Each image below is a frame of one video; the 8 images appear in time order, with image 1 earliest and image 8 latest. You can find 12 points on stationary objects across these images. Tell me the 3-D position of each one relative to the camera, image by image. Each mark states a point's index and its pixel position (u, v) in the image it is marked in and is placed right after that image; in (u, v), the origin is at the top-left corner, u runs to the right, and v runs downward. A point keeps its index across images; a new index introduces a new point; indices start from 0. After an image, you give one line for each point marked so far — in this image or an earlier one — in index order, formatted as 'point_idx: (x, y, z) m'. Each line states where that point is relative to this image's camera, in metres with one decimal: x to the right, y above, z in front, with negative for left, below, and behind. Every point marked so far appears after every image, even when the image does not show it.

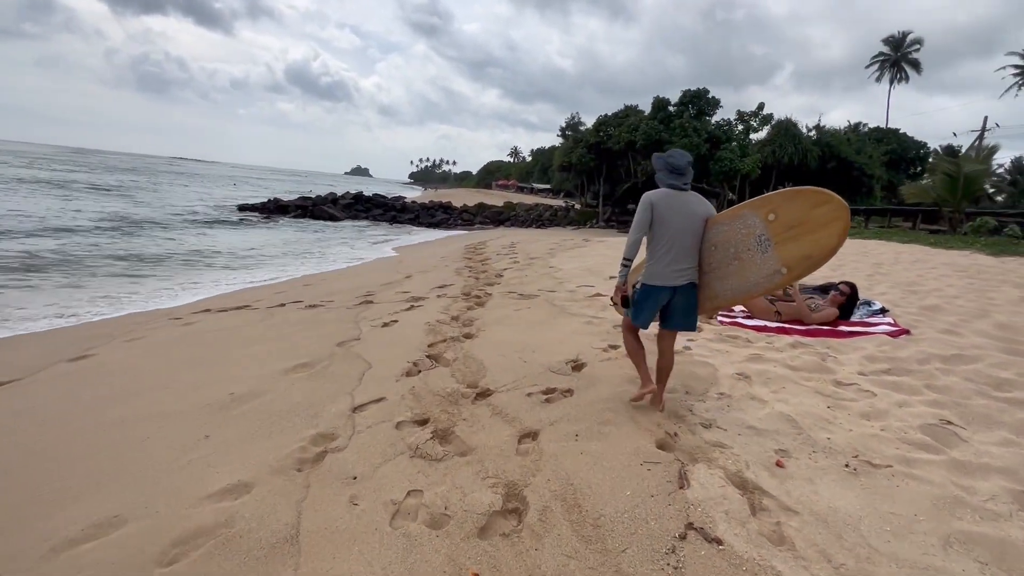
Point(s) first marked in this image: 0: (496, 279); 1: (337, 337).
0: (-0.2, +0.1, +6.8) m
1: (-1.7, -0.5, +4.5) m
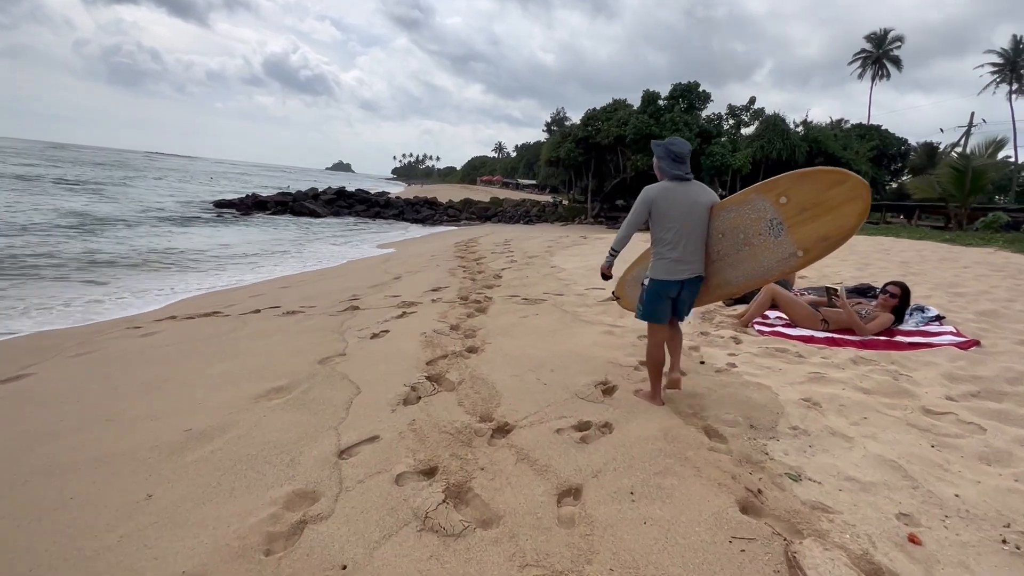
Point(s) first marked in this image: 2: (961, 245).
0: (-0.2, +0.1, +6.2) m
1: (-1.6, -0.5, +3.9) m
2: (+7.1, +0.7, +7.4) m
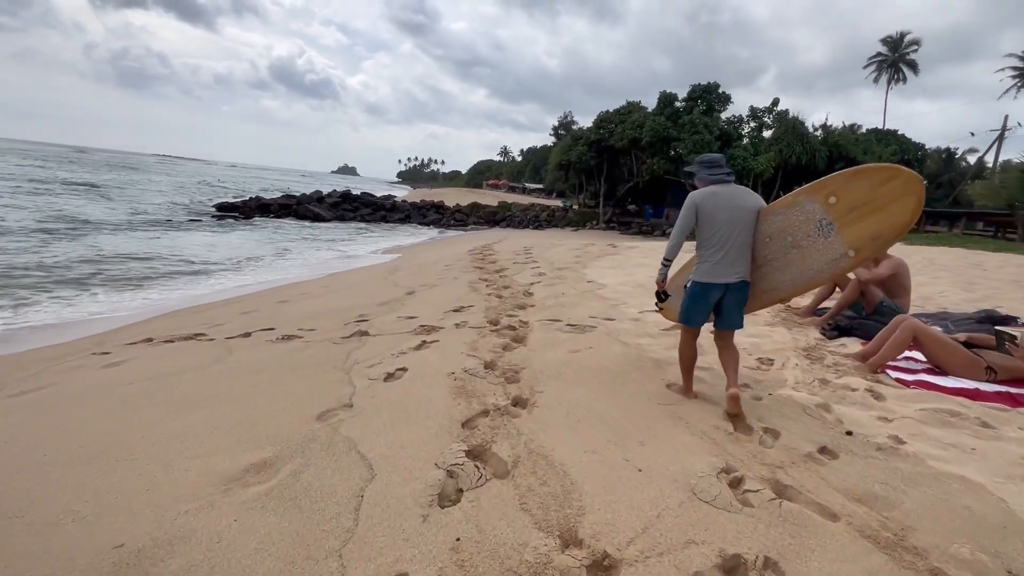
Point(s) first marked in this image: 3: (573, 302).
0: (+0.2, -0.1, +5.3) m
1: (-1.2, -0.7, +3.0) m
2: (+7.5, +0.4, +6.5) m
3: (+0.7, -0.1, +5.0) m
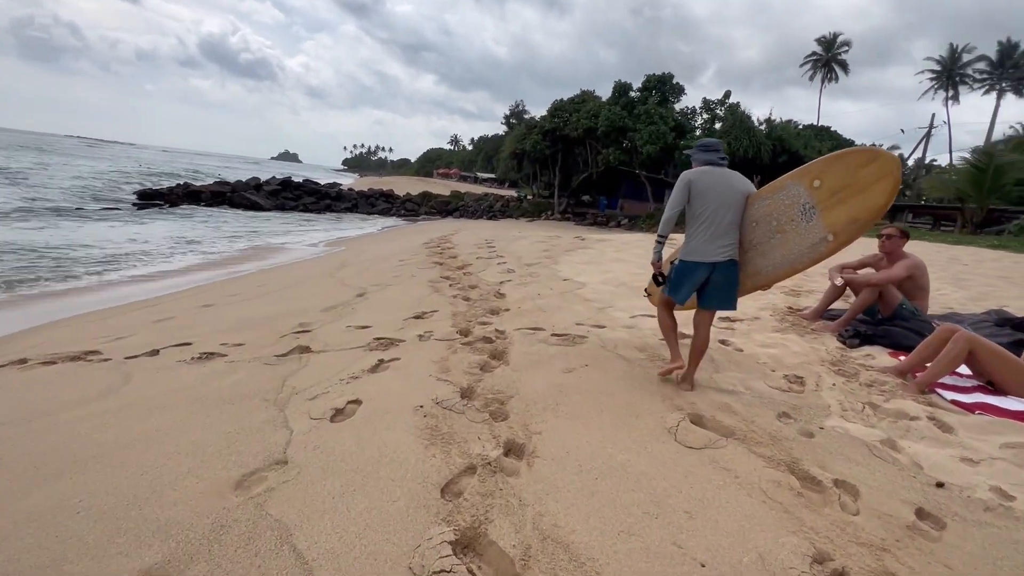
0: (-0.1, -0.1, +4.6) m
1: (-1.3, -0.8, +2.2) m
2: (+7.0, +0.5, +6.5) m
3: (+0.4, -0.2, +4.4) m
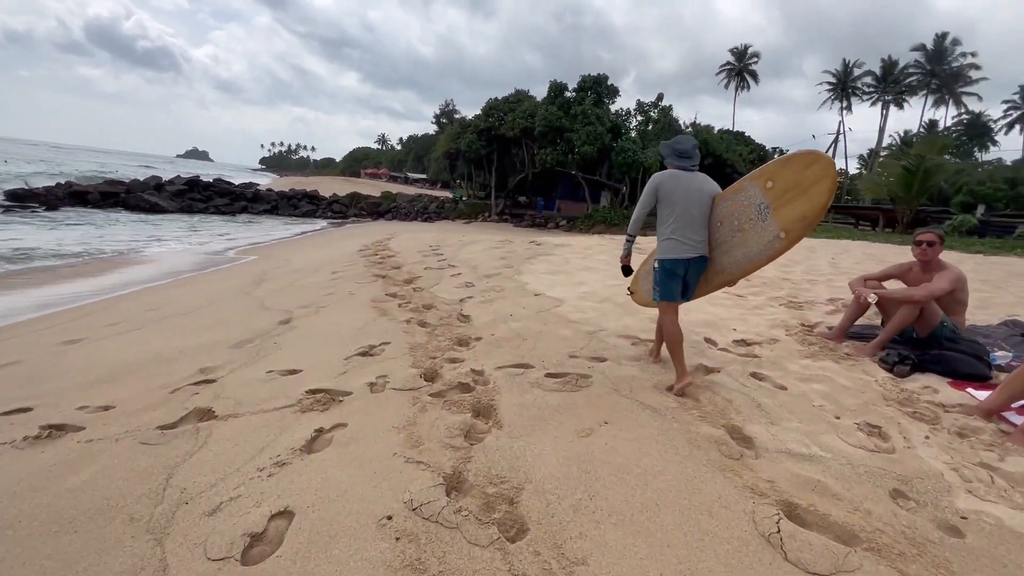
0: (-0.4, -0.3, +3.8) m
1: (-1.2, -1.0, +1.2) m
2: (+6.4, +0.5, +6.7) m
3: (+0.2, -0.3, +3.6) m
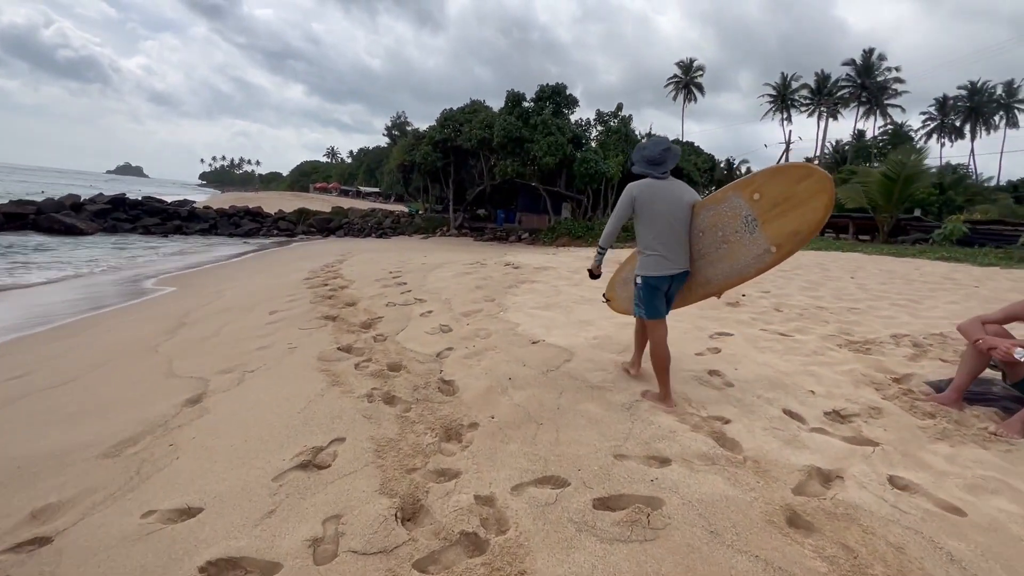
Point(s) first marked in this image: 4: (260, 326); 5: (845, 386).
0: (-0.4, -0.7, +2.8) m
1: (-0.9, -1.3, +0.1) m
2: (+6.1, +0.3, +6.2) m
3: (+0.2, -0.6, +2.6) m
4: (-2.6, -0.4, +4.8) m
5: (+1.9, -0.6, +2.7) m
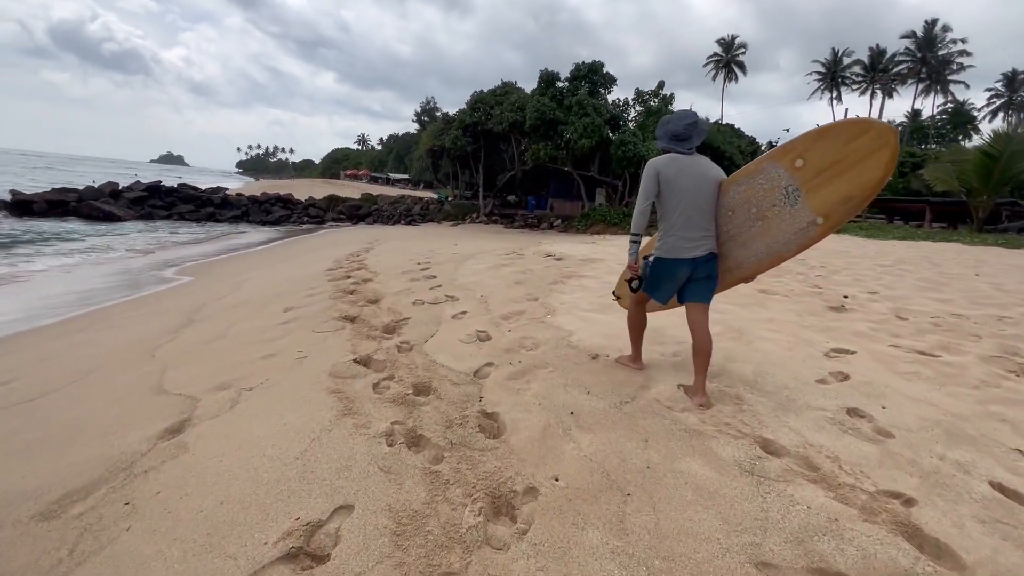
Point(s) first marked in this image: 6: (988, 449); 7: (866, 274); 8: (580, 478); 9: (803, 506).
0: (-0.1, -0.7, +2.0) m
1: (-0.7, -1.4, -0.6) m
2: (+6.6, +0.3, +5.1) m
3: (+0.5, -0.7, +1.9) m
4: (-2.2, -0.3, +4.2) m
5: (+2.2, -0.6, +1.9) m
6: (+1.9, -0.6, +1.9) m
7: (+3.4, +0.1, +4.5) m
8: (+0.3, -0.7, +1.8) m
9: (+1.0, -0.7, +1.6) m
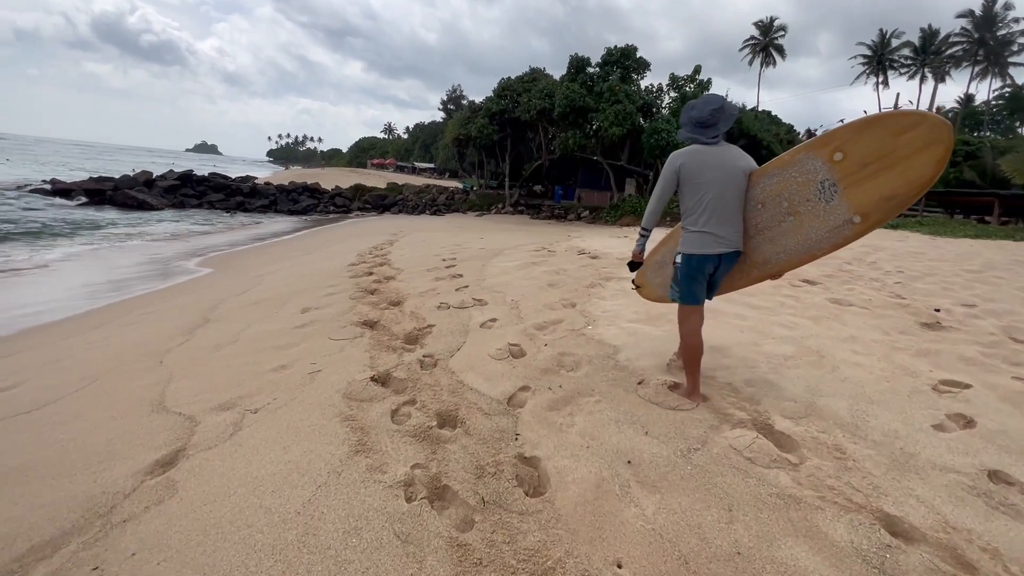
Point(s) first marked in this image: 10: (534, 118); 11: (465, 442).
0: (+0.1, -0.8, +1.6) m
1: (-0.7, -1.5, -0.9) m
2: (+6.9, +0.2, +4.4) m
3: (+0.6, -0.8, +1.5) m
4: (-1.9, -0.3, +3.9) m
5: (+2.4, -0.7, +1.4) m
6: (+2.0, -0.8, +1.4) m
7: (+3.7, +0.1, +3.9) m
8: (+0.4, -0.8, +1.4) m
9: (+1.1, -0.9, +1.2) m
10: (+1.0, +7.3, +20.2) m
11: (-0.2, -0.7, +2.1) m
